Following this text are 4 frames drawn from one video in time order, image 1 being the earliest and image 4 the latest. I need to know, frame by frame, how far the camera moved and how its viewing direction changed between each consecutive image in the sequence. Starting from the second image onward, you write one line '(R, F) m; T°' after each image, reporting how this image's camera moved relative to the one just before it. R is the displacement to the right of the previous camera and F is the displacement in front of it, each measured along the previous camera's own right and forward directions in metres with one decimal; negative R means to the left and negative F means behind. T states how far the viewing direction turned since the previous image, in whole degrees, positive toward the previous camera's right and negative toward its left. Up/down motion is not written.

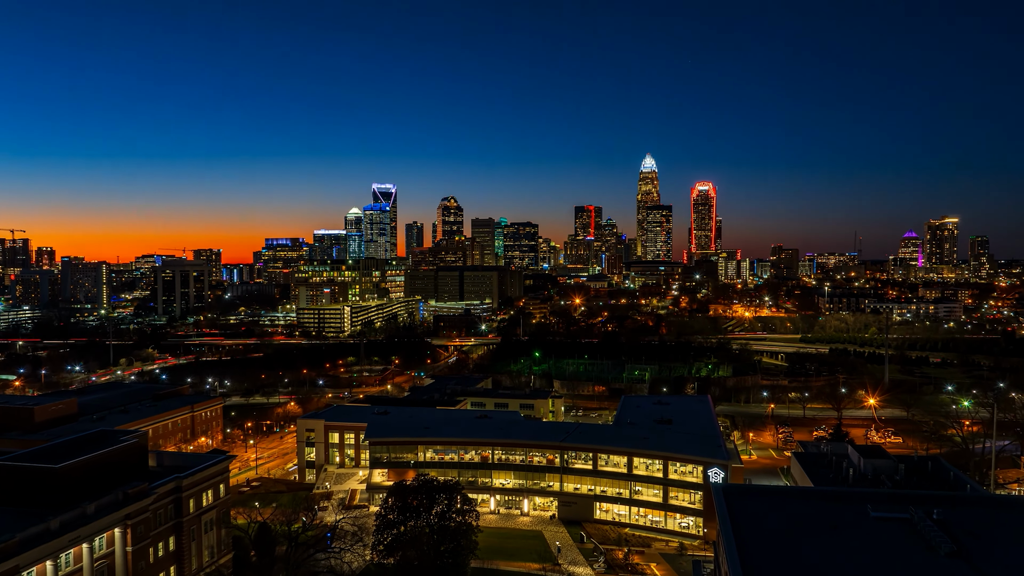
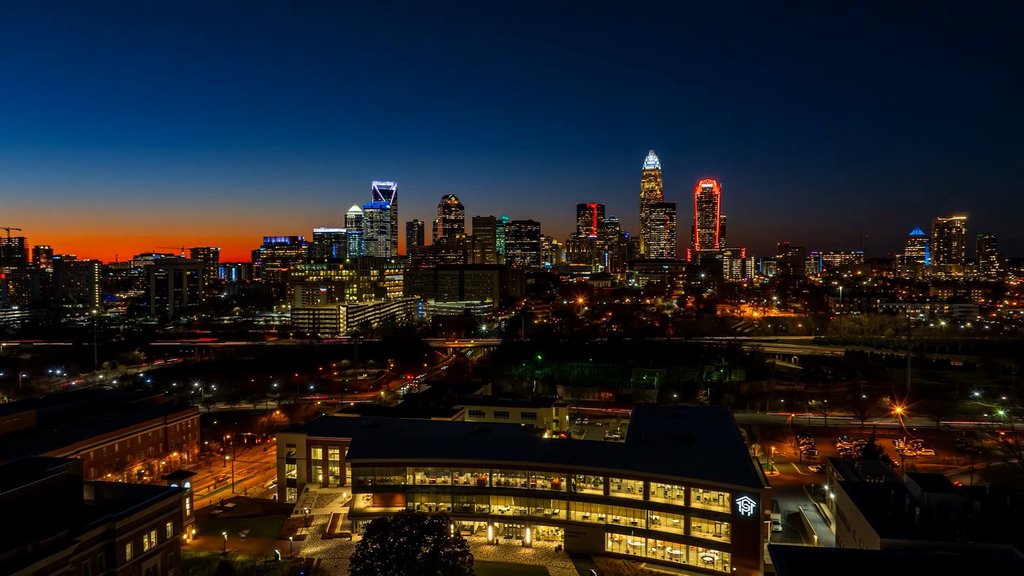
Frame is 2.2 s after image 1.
(0.0, +3.0) m; 0°
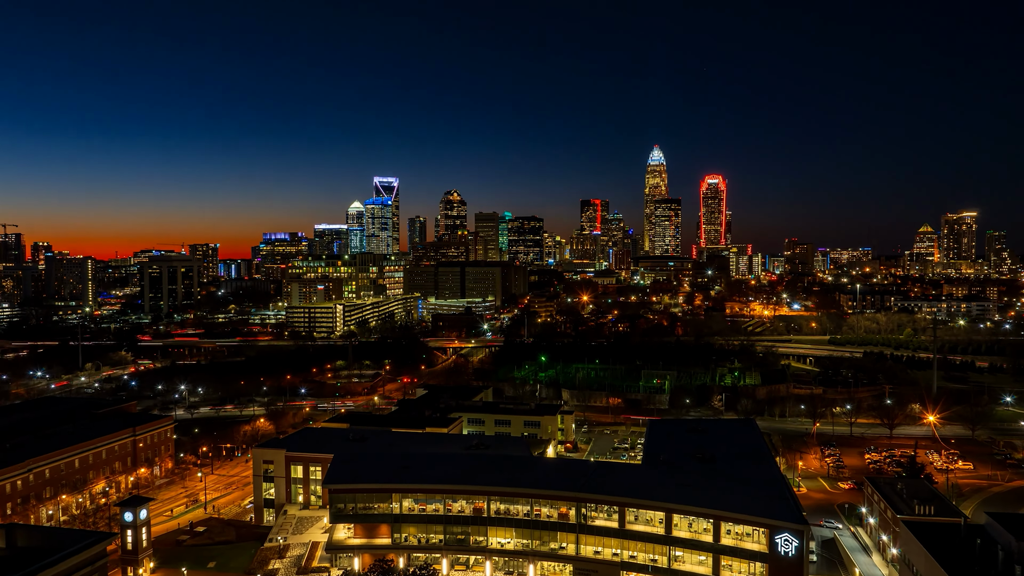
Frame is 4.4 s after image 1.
(+0.1, +3.1) m; 0°
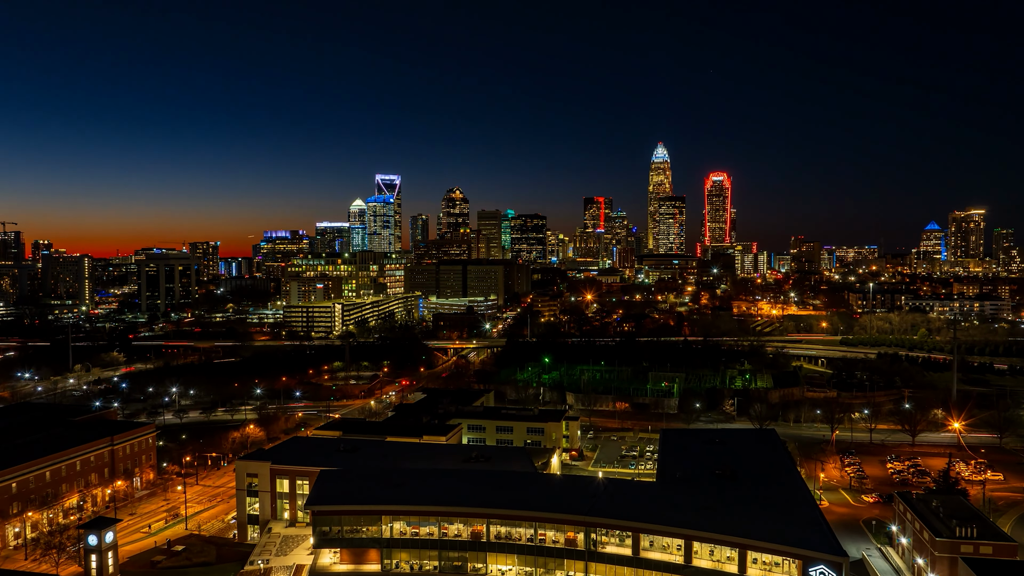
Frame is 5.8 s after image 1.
(0.0, +2.0) m; 0°
